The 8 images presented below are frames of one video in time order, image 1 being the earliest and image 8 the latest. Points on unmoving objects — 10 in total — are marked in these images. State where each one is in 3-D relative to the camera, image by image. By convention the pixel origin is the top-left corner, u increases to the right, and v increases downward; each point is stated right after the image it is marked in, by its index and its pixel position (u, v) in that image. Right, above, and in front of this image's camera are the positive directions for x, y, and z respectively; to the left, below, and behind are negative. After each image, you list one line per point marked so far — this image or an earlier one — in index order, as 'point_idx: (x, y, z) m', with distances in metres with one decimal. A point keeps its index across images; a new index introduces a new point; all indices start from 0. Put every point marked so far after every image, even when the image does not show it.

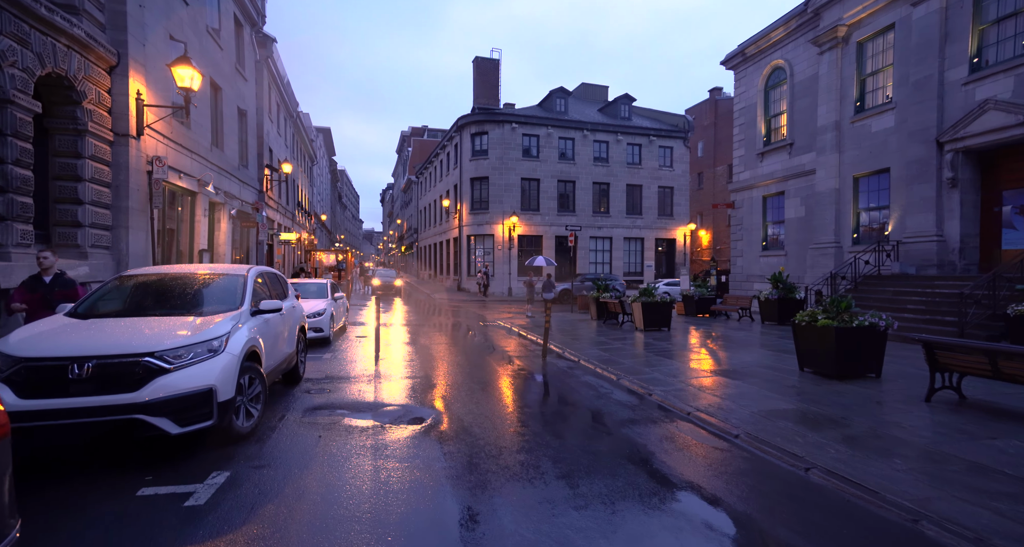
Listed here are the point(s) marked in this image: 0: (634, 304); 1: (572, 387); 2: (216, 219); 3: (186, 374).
0: (+3.9, -0.9, +15.9) m
1: (+1.1, -1.9, +9.1) m
2: (-9.8, +1.8, +16.8) m
3: (-2.9, -0.9, +4.5) m
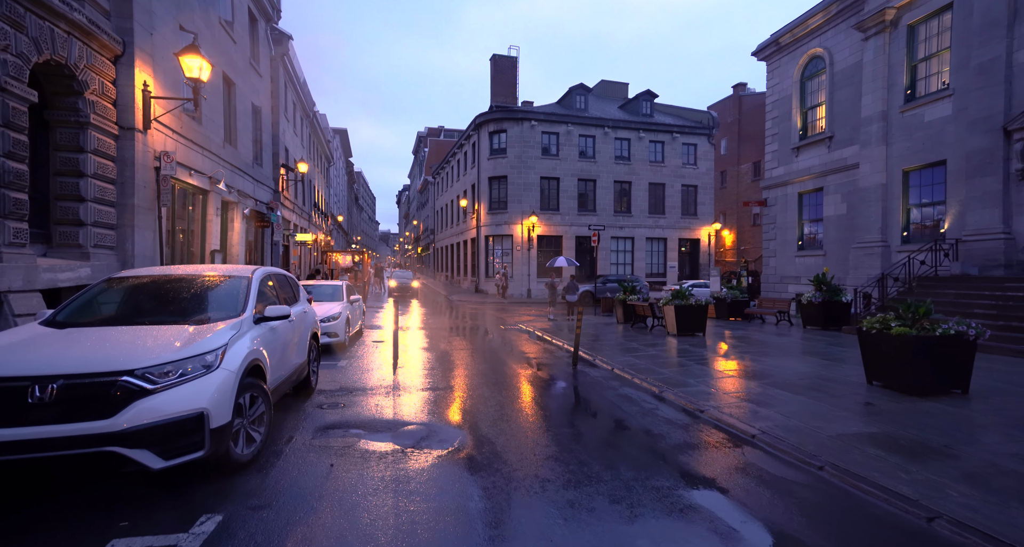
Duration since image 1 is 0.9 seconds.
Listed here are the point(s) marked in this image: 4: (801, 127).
0: (+4.6, -1.0, +15.0) m
1: (+1.6, -2.0, +8.3) m
2: (-9.0, +1.8, +16.3) m
3: (-2.5, -0.9, +3.8) m
4: (+11.1, +5.6, +19.6) m
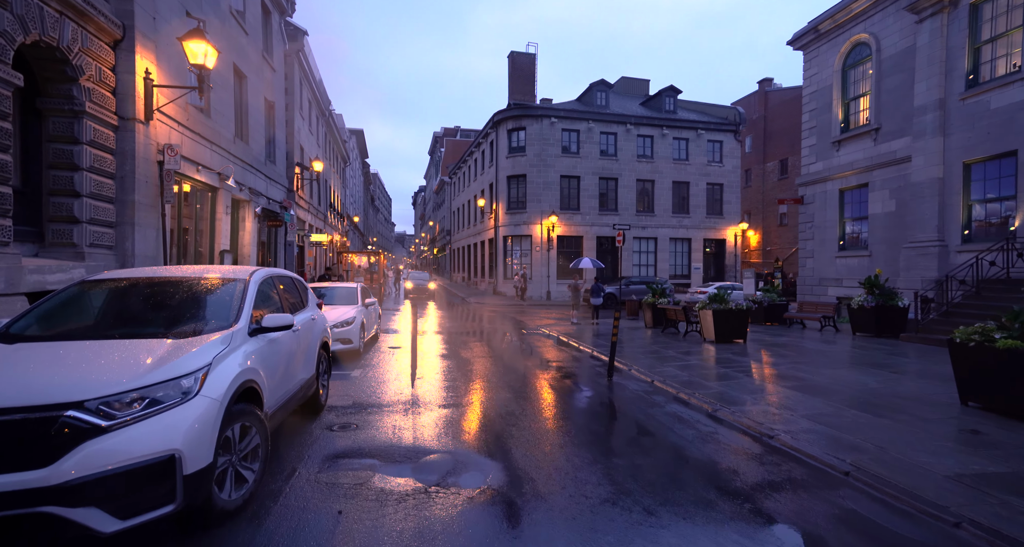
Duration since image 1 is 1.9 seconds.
0: (+5.2, -1.0, +13.9) m
1: (+2.1, -2.0, +7.3) m
2: (-8.3, +1.7, +15.6) m
3: (-2.2, -0.9, +3.0) m
4: (+11.9, +5.6, +18.4) m
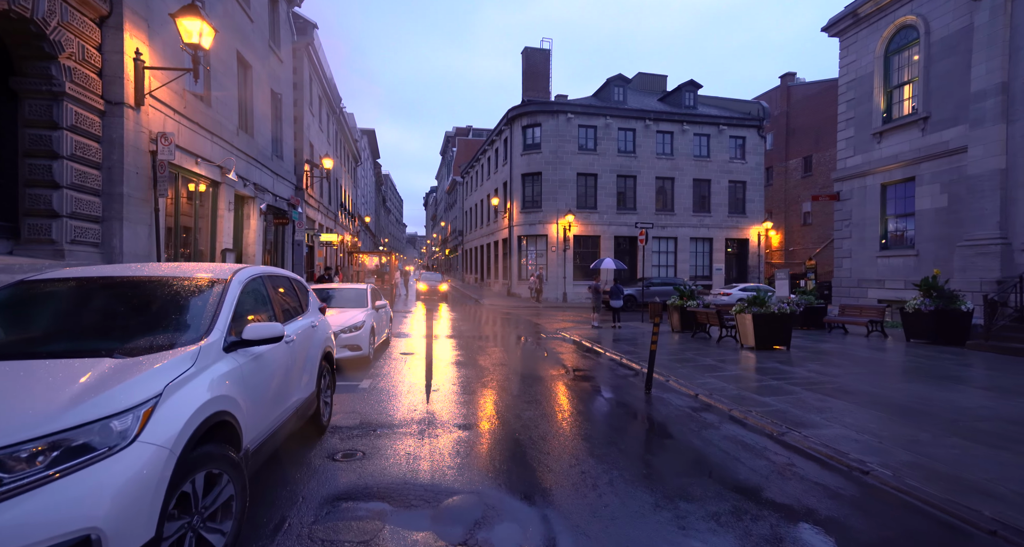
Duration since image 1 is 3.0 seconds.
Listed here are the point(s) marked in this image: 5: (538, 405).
0: (+5.8, -1.0, +12.8) m
1: (+2.5, -2.0, +6.3) m
2: (-7.8, +1.7, +14.8) m
3: (-1.9, -0.9, +2.0) m
4: (+12.5, +5.5, +17.2) m
5: (+0.4, -2.1, +8.1) m
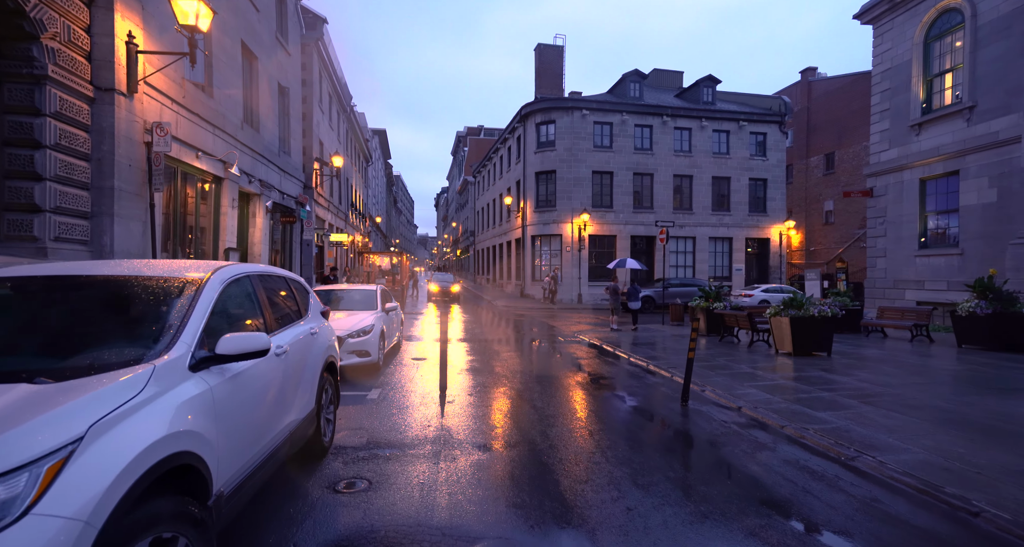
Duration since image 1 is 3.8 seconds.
0: (+6.2, -1.0, +11.9) m
1: (+2.8, -2.0, +5.5) m
2: (-7.3, +1.7, +14.2) m
3: (-1.7, -0.9, +1.3) m
4: (+13.0, +5.5, +16.2) m
5: (+0.7, -2.1, +7.3) m
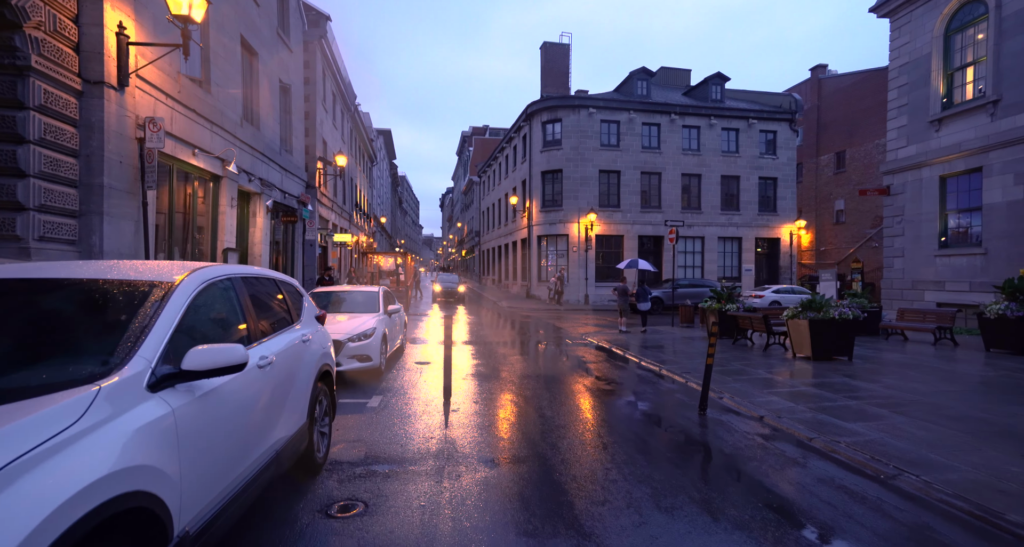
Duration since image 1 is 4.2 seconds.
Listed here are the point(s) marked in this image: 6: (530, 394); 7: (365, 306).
0: (+6.3, -1.1, +11.4) m
1: (+2.9, -2.0, +5.0) m
2: (-7.1, +1.7, +13.9) m
3: (-1.6, -0.9, +0.9) m
4: (+13.2, +5.5, +15.6) m
5: (+0.8, -2.1, +6.9) m
6: (+0.3, -2.2, +9.2) m
7: (-3.0, -0.7, +10.6) m
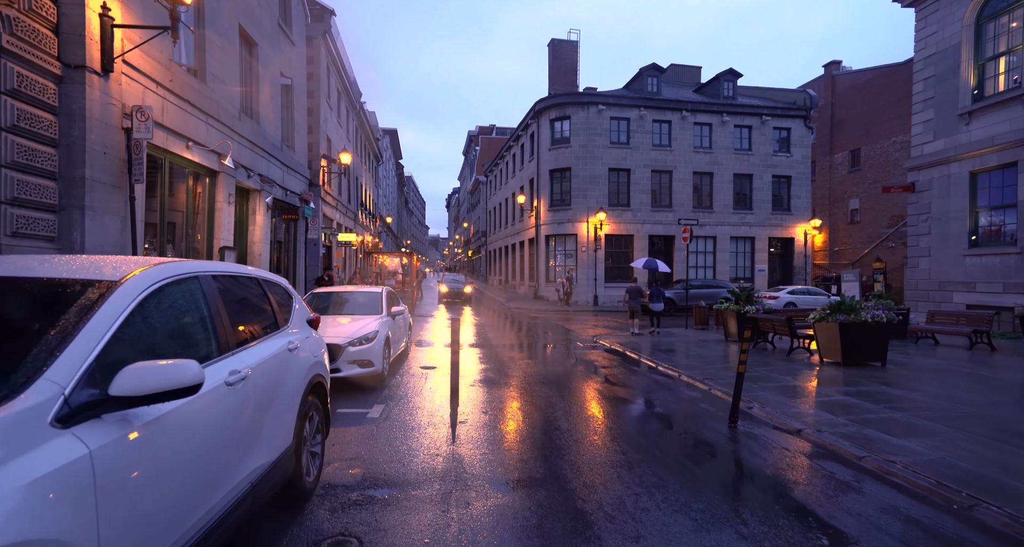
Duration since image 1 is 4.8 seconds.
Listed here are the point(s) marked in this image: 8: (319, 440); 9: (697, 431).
0: (+6.6, -1.1, +10.8) m
1: (+3.0, -2.0, +4.4) m
2: (-6.9, +1.7, +13.4) m
3: (-1.5, -0.9, +0.3) m
4: (+13.5, +5.5, +14.9) m
5: (+1.0, -2.1, +6.3) m
6: (+0.5, -2.2, +8.6) m
7: (-2.8, -0.7, +10.0) m
8: (-1.7, -1.4, +4.5) m
9: (+2.5, -2.1, +6.9) m
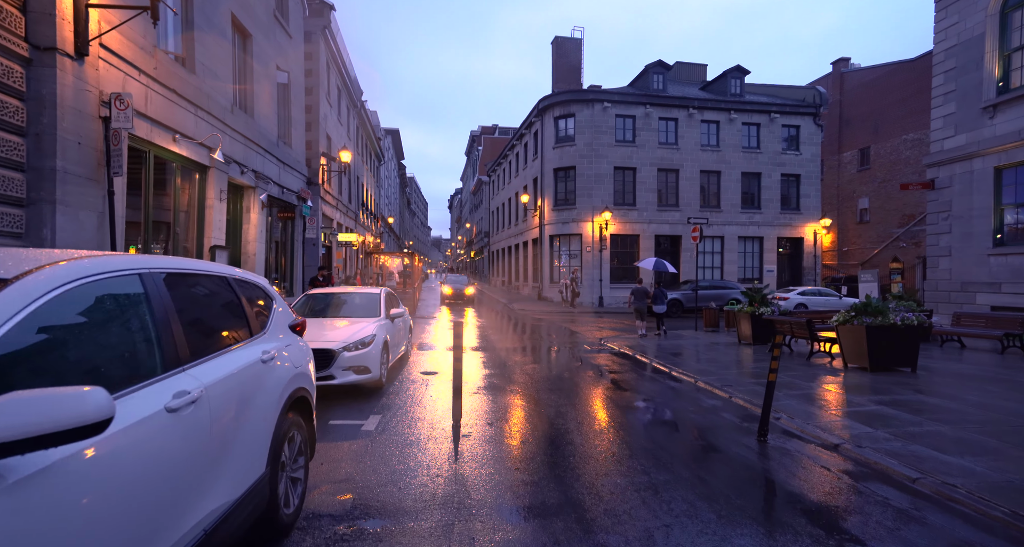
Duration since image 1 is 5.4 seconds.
0: (+6.7, -1.1, +10.2) m
1: (+3.1, -2.0, +3.8) m
2: (-6.7, +1.7, +12.8) m
3: (-1.5, -0.9, -0.3) m
4: (+13.6, +5.5, +14.2) m
5: (+1.1, -2.1, +5.7) m
6: (+0.6, -2.2, +8.0) m
7: (-2.7, -0.7, +9.4) m
8: (-1.6, -1.4, +3.9) m
9: (+2.6, -2.1, +6.3) m
